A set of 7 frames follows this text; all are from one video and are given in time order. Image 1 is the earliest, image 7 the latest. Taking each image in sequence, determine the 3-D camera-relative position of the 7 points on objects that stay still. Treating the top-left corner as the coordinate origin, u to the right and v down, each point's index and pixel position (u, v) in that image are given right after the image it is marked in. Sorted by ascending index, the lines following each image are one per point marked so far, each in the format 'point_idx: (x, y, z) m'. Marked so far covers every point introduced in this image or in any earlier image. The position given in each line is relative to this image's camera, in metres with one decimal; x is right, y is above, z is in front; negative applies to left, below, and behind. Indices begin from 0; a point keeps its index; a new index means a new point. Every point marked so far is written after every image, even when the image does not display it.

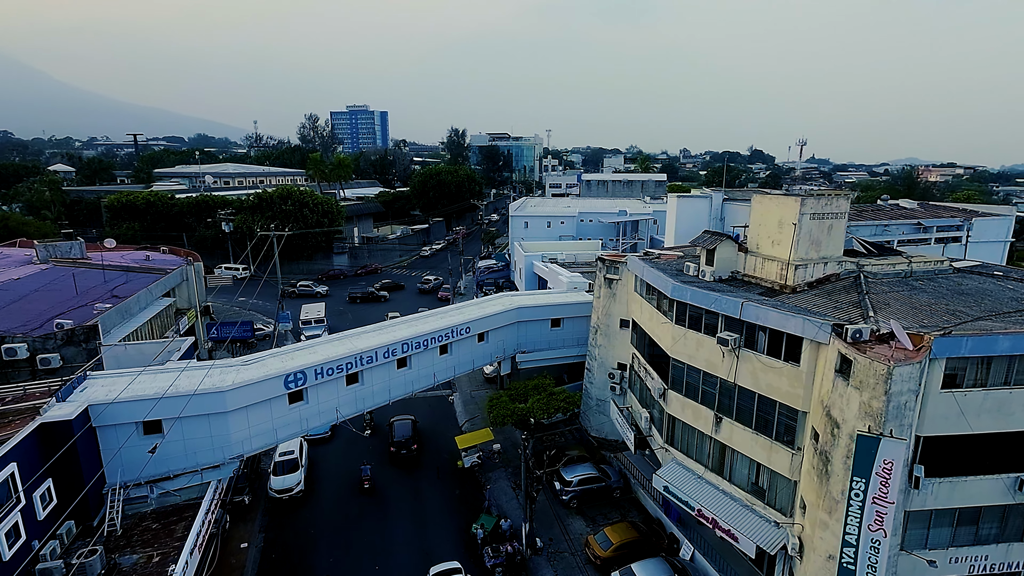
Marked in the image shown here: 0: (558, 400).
0: (+2.7, -5.1, +19.6) m
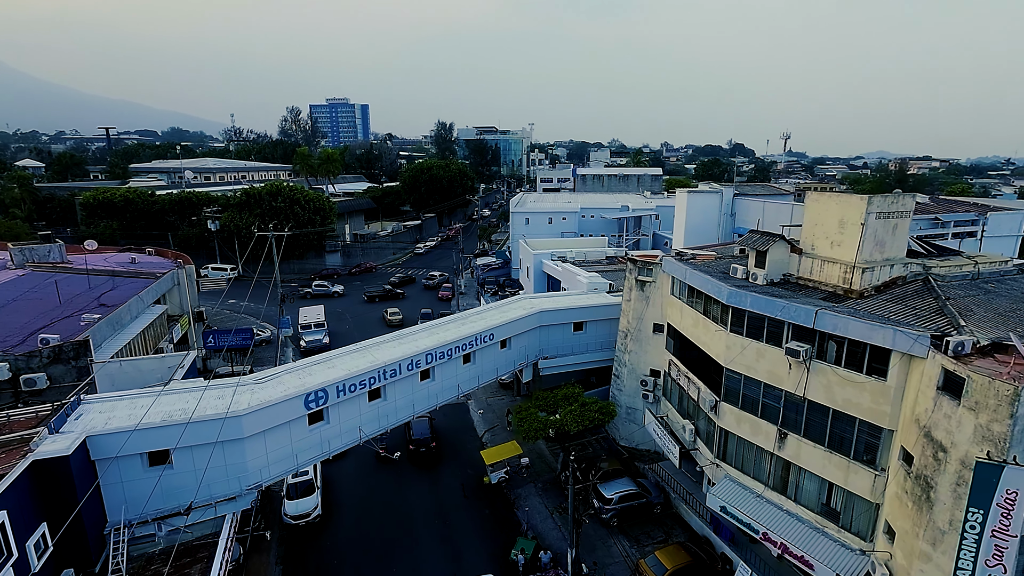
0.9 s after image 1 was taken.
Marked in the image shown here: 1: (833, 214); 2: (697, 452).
0: (+3.8, -5.2, +18.6) m
1: (+9.4, +2.1, +12.7) m
2: (+7.3, -6.0, +16.4) m
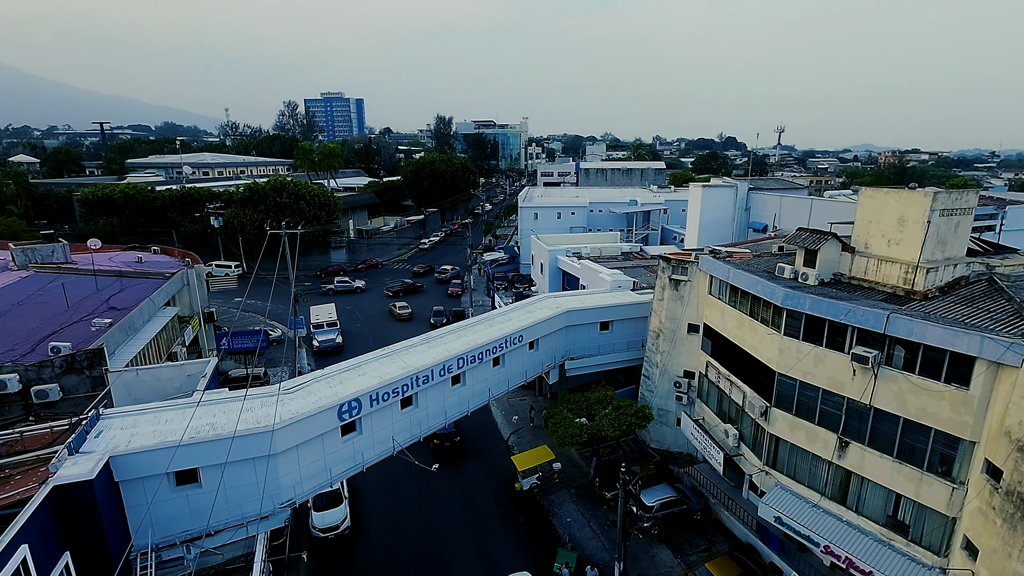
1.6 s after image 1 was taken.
0: (+5.0, -5.2, +18.1) m
1: (+10.5, +2.1, +12.1) m
2: (+8.4, -6.0, +15.9) m
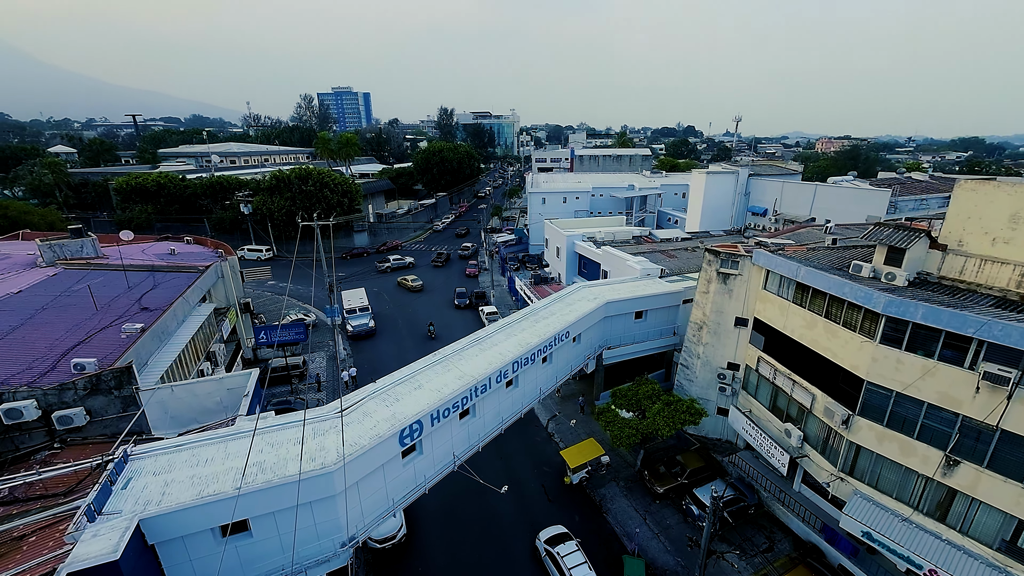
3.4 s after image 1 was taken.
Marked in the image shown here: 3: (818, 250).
0: (+6.7, -5.0, +17.1) m
1: (+12.0, +2.0, +10.7) m
2: (+10.0, -6.0, +14.7) m
3: (+13.4, +1.6, +18.8) m
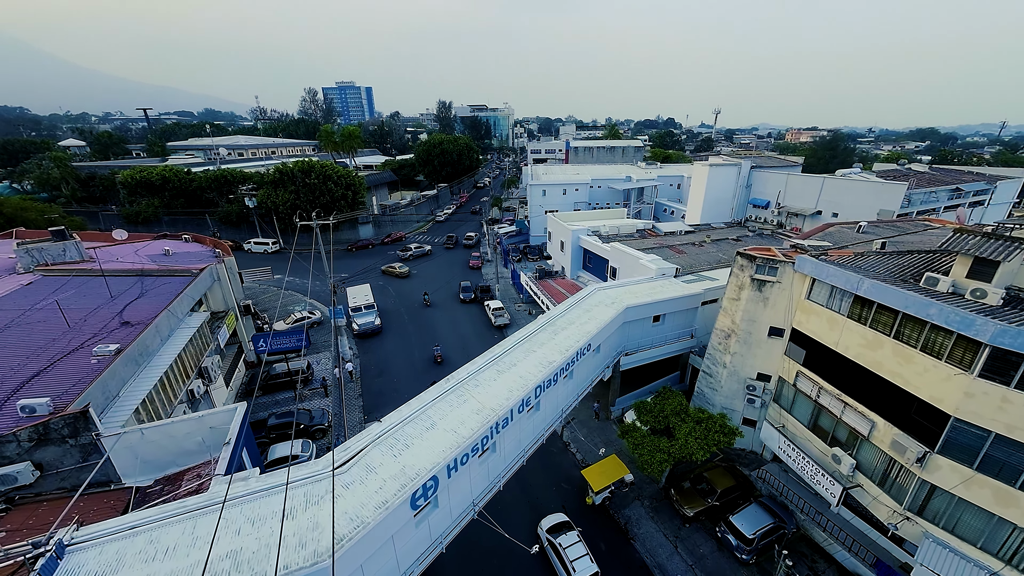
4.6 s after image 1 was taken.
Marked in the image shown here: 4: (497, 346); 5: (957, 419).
0: (+7.3, -5.3, +15.8) m
1: (+12.5, +1.7, +9.1) m
2: (+10.6, -6.3, +13.4) m
3: (+14.1, +1.4, +17.3) m
4: (-0.6, -3.1, +20.9) m
5: (+9.4, -2.8, +9.4) m
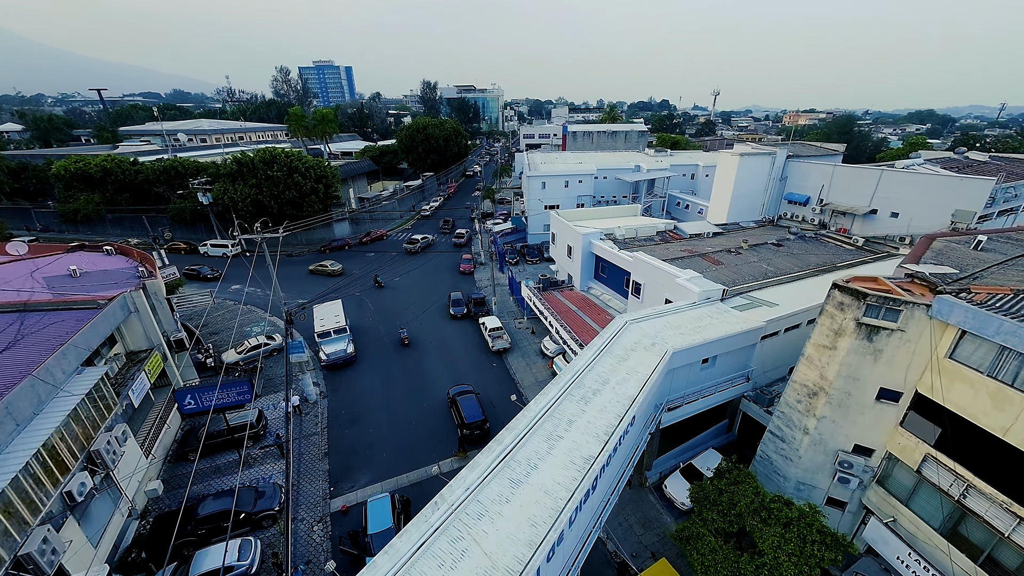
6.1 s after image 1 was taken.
0: (+7.9, -7.1, +10.1) m
1: (+13.2, -0.3, +3.3) m
2: (+11.3, -8.1, +7.8) m
3: (+14.6, -0.4, +11.5) m
4: (-0.2, -4.9, +15.0) m
5: (+10.1, -4.8, +3.7) m
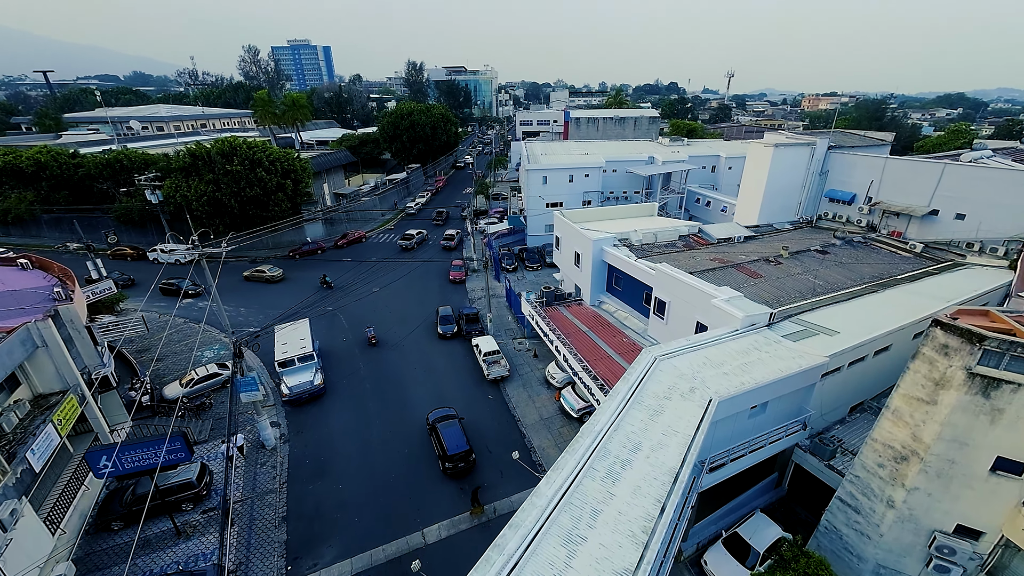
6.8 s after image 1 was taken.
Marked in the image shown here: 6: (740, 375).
0: (+8.1, -8.6, +5.9) m
1: (+13.5, -1.9, -0.9) m
2: (+11.6, -9.6, +3.7) m
3: (+14.8, -1.7, +7.3) m
4: (0.0, -6.2, +10.7) m
5: (+10.5, -6.4, -0.5) m
6: (+7.7, -3.2, +13.4) m
